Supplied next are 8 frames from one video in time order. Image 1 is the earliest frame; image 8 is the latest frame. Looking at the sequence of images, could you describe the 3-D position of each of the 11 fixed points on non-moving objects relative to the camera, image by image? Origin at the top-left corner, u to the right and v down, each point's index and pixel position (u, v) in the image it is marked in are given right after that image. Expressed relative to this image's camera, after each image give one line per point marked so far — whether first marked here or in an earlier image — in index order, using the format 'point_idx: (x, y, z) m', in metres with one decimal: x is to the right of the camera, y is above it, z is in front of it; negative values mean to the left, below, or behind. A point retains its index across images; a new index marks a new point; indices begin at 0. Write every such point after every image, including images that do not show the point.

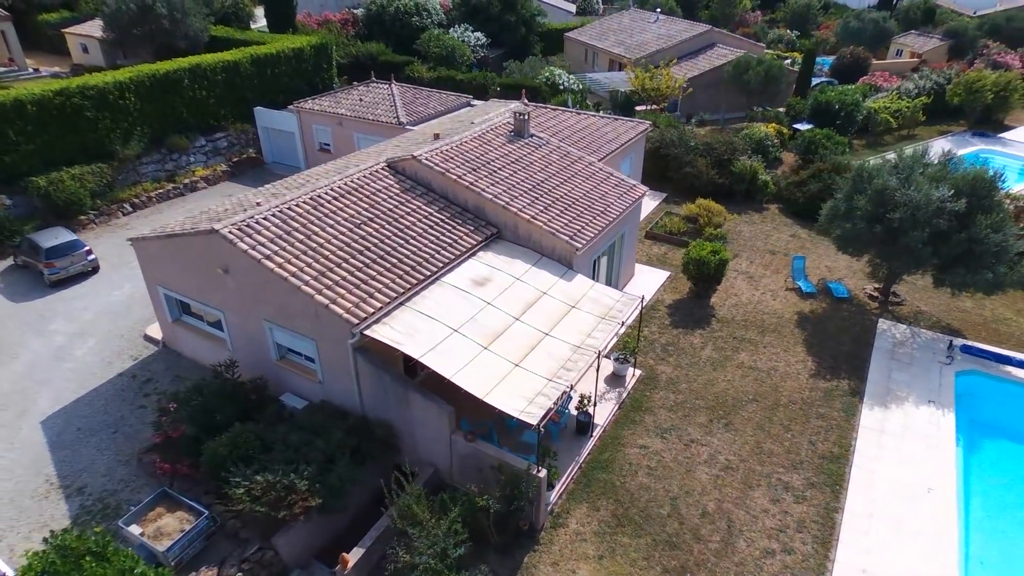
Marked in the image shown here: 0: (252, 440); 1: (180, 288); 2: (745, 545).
0: (-6.7, -3.9, +16.4) m
1: (-10.3, 0.0, +19.9) m
2: (+5.6, -6.2, +15.2) m
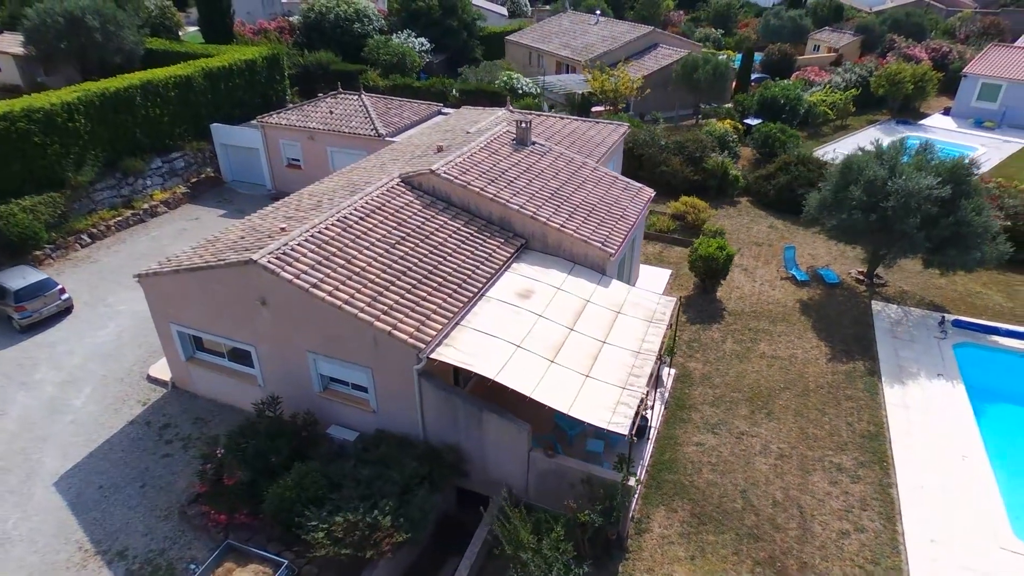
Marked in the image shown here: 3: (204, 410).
0: (-4.7, -4.7, +15.6) m
1: (-9.0, -1.1, +18.6) m
2: (+7.8, -6.0, +15.9) m
3: (-9.6, -3.8, +19.8) m
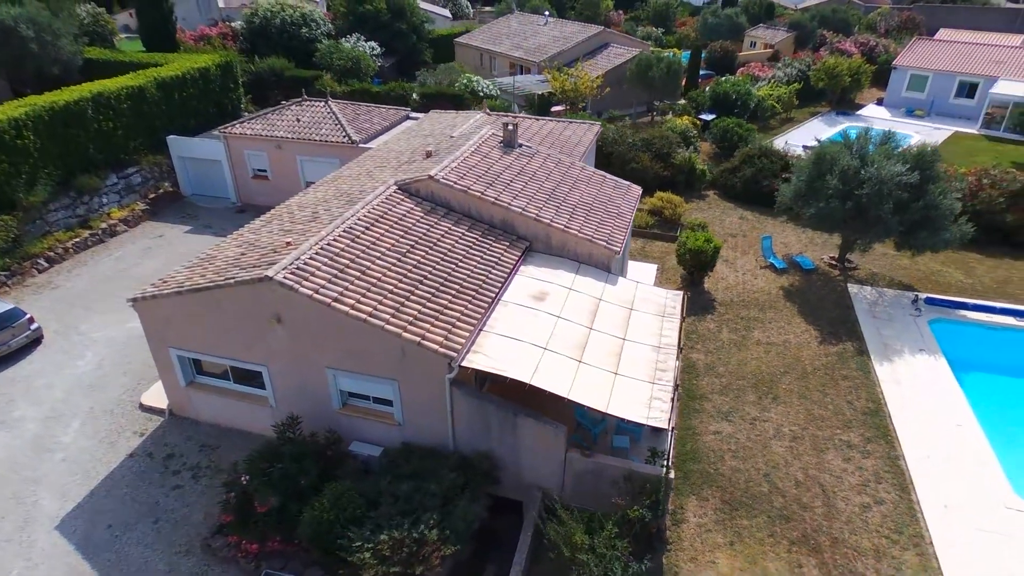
0: (-3.7, -5.0, +15.2) m
1: (-8.5, -1.6, +17.8) m
2: (+8.7, -5.7, +16.6) m
3: (-9.1, -4.4, +18.9) m
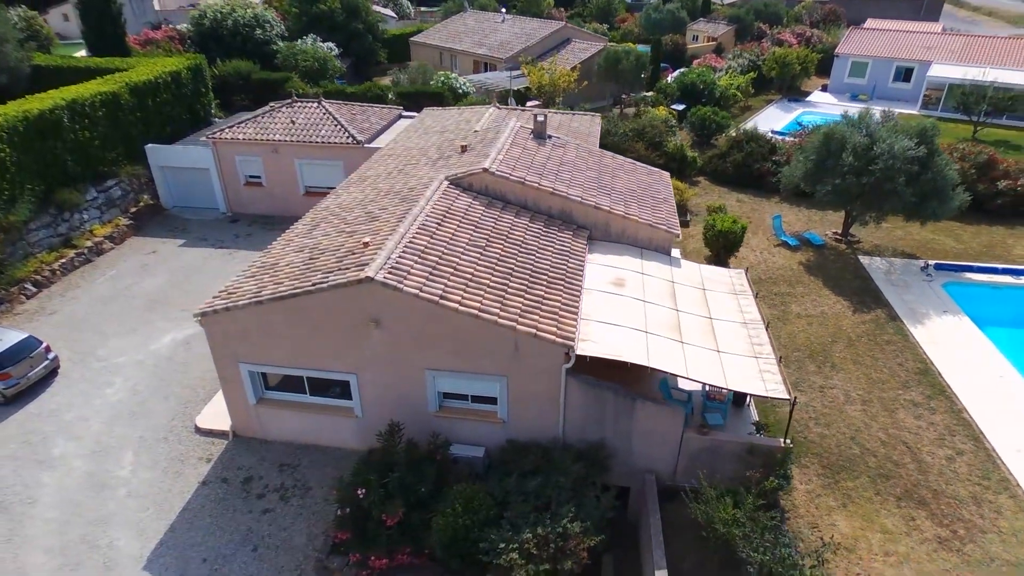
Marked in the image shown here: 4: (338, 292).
0: (-0.7, -4.9, +14.6) m
1: (-5.9, -1.9, +16.7) m
2: (+11.6, -4.7, +17.5) m
3: (-6.4, -4.7, +17.7) m
4: (-4.2, -0.1, +15.4) m
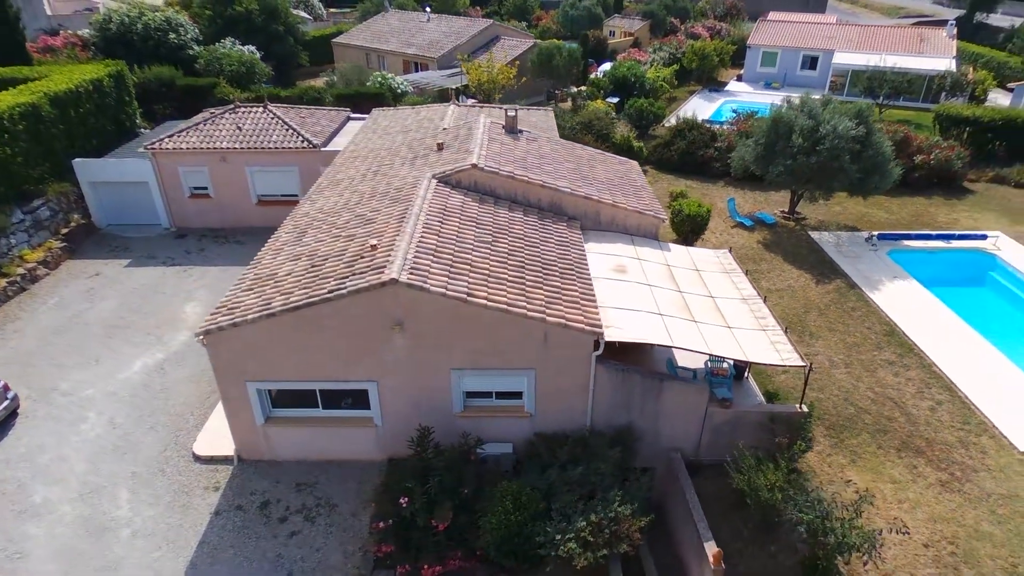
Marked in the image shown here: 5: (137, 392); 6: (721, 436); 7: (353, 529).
0: (+0.4, -4.7, +14.5) m
1: (-5.2, -2.1, +15.9) m
2: (+12.1, -3.7, +19.0) m
3: (-5.7, -5.0, +16.9) m
4: (-3.6, -0.2, +14.8) m
5: (-11.7, -3.2, +19.7) m
6: (+5.5, -3.9, +16.7) m
7: (-3.9, -5.9, +15.4) m
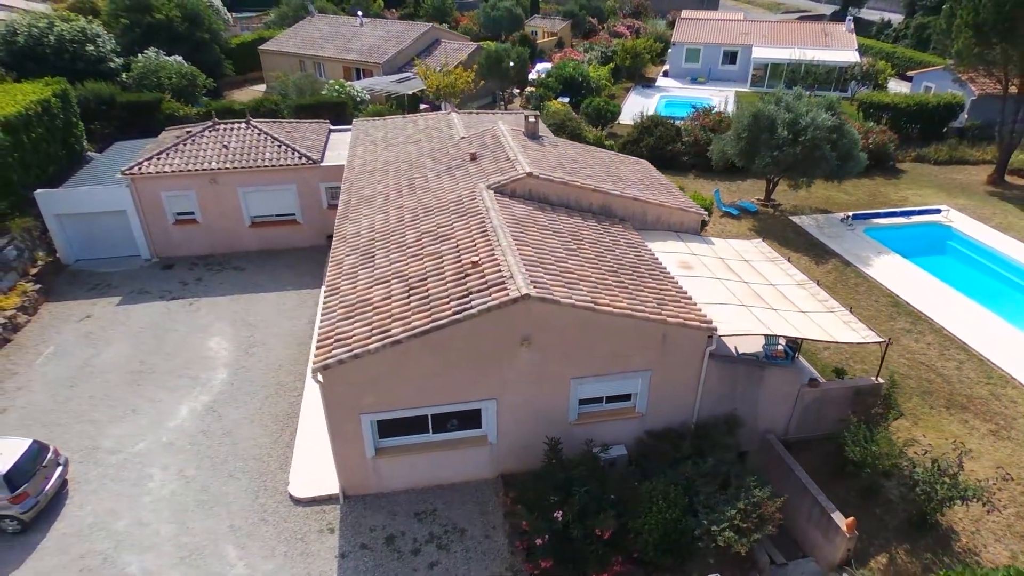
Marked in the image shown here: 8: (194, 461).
0: (+3.8, -4.8, +15.0) m
1: (-2.2, -2.7, +15.4) m
2: (+14.5, -2.8, +21.2) m
3: (-2.6, -5.6, +16.3) m
4: (-0.6, -0.6, +14.6) m
5: (-9.1, -4.4, +18.2) m
6: (+8.4, -3.5, +17.9) m
7: (-0.4, -6.3, +15.2) m
8: (-8.8, -4.8, +17.5) m
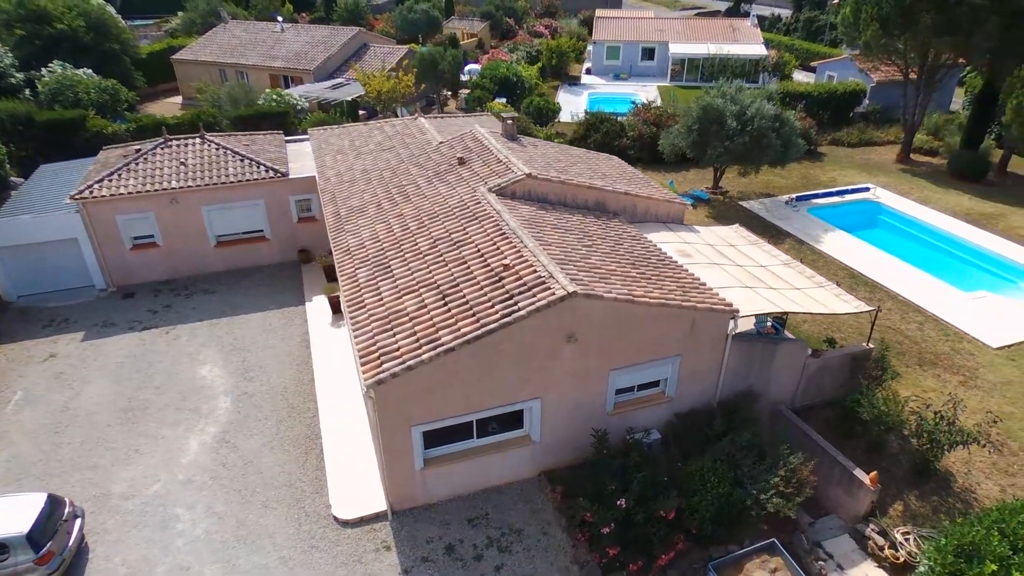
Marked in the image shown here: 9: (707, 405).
0: (+5.1, -4.4, +15.8) m
1: (-1.0, -2.8, +15.4) m
2: (+14.7, -1.6, +23.4) m
3: (-1.3, -5.7, +16.3) m
4: (+0.5, -0.6, +14.8) m
5: (-8.0, -5.1, +17.2) m
6: (+9.2, -2.9, +19.3) m
7: (+1.0, -6.3, +15.4) m
8: (-7.6, -5.4, +16.6) m
9: (+5.6, -3.3, +18.0) m
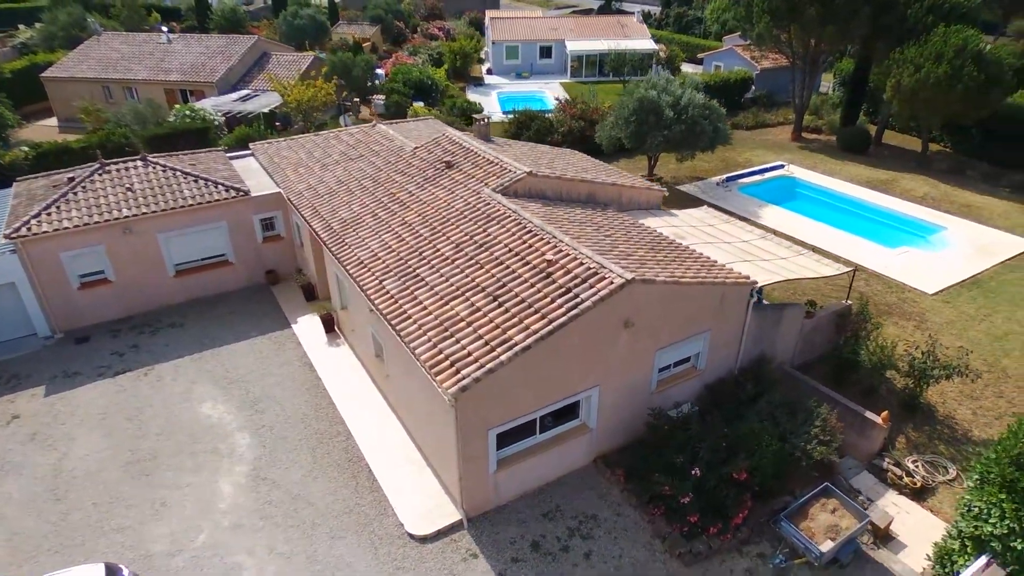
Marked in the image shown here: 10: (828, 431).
0: (+6.8, -3.7, +17.1) m
1: (+0.7, -2.7, +15.6) m
2: (+14.5, 0.0, +26.3) m
3: (+0.6, -5.7, +16.4) m
4: (+2.1, -0.4, +15.3) m
5: (-6.3, -5.7, +16.1) m
6: (+10.0, -1.8, +21.3) m
7: (+3.0, -6.0, +16.0) m
8: (-5.7, -6.1, +15.6) m
9: (+6.7, -2.6, +19.4) m
10: (+8.6, -3.9, +17.3) m
